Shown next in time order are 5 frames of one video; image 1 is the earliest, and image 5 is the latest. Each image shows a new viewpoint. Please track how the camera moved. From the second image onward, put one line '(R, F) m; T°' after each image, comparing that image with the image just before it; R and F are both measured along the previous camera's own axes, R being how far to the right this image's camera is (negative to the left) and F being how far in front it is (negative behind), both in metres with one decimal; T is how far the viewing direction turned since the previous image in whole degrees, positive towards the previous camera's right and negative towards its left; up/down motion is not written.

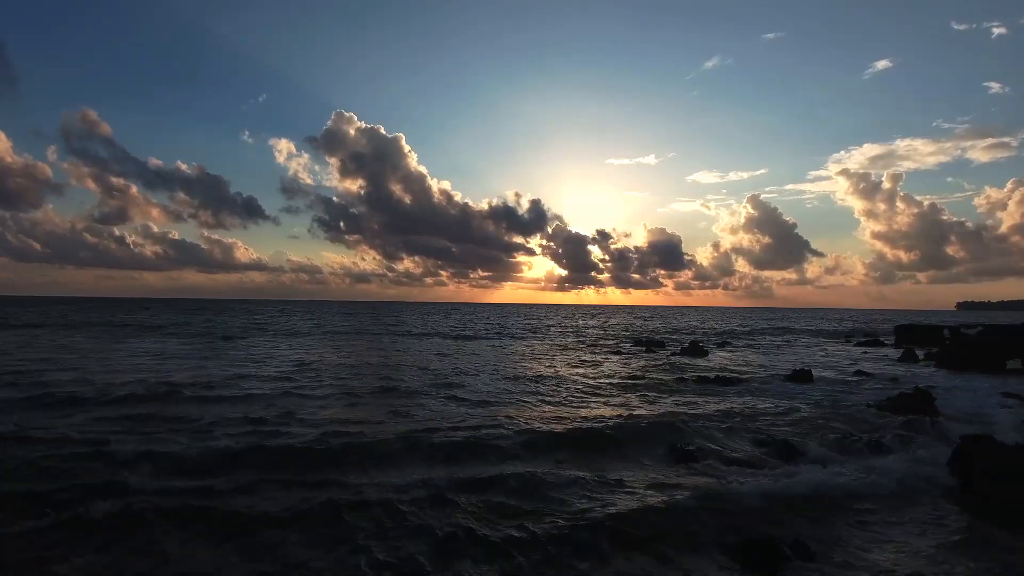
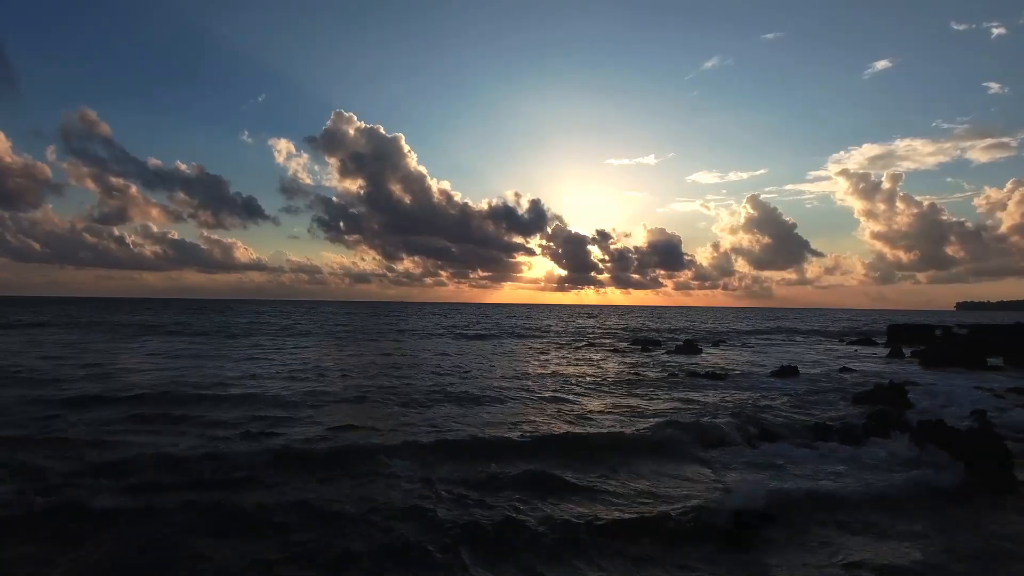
(-2.0, -3.7) m; 0°
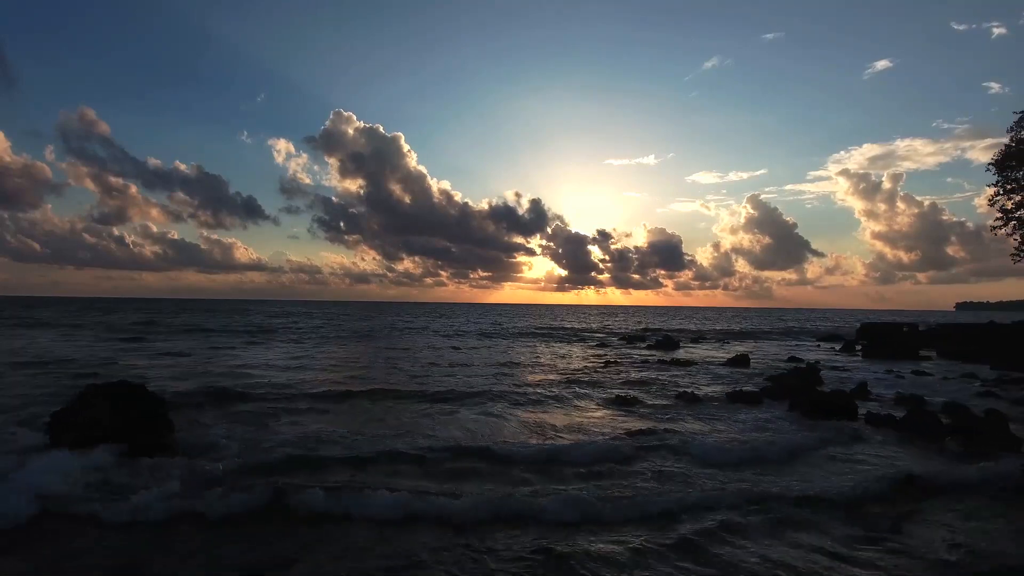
(+0.9, -2.2) m; 0°
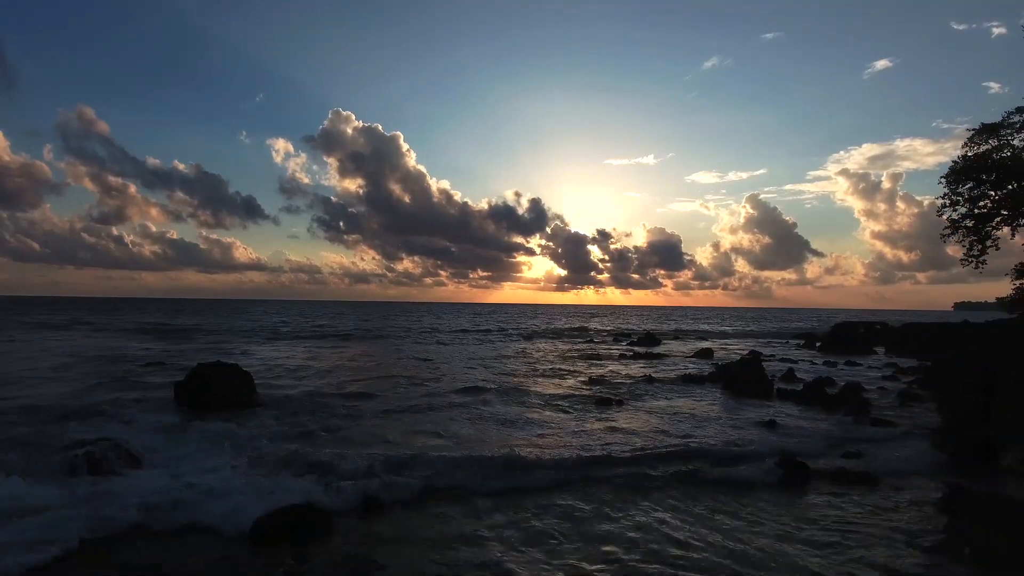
(+0.4, +3.8) m; 0°
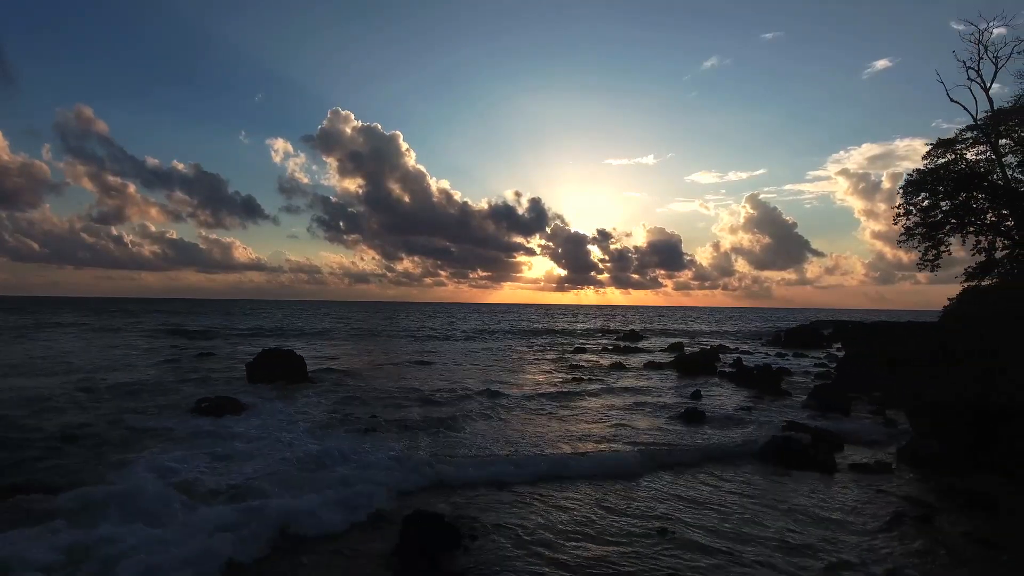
(0.0, -2.8) m; 0°
